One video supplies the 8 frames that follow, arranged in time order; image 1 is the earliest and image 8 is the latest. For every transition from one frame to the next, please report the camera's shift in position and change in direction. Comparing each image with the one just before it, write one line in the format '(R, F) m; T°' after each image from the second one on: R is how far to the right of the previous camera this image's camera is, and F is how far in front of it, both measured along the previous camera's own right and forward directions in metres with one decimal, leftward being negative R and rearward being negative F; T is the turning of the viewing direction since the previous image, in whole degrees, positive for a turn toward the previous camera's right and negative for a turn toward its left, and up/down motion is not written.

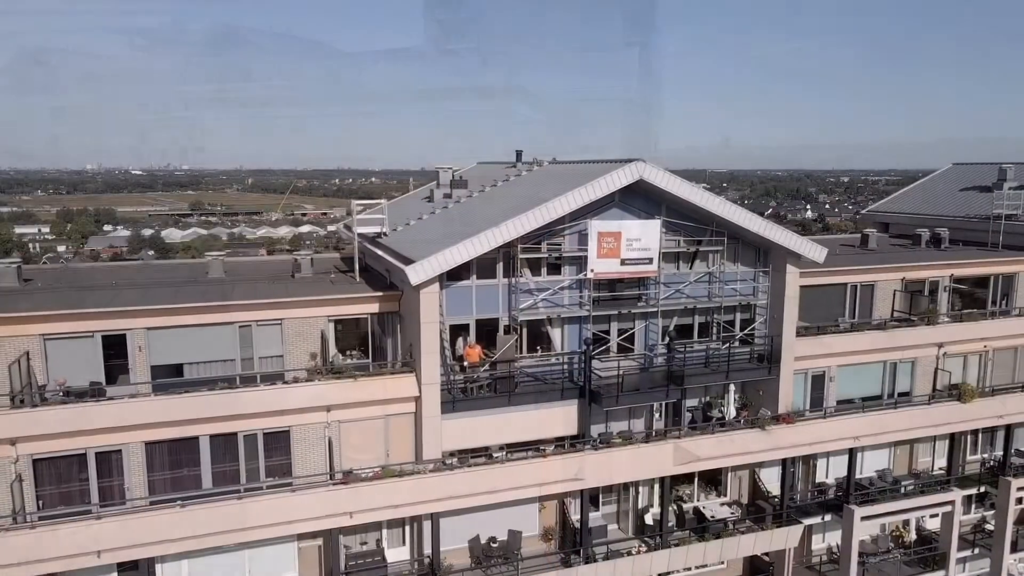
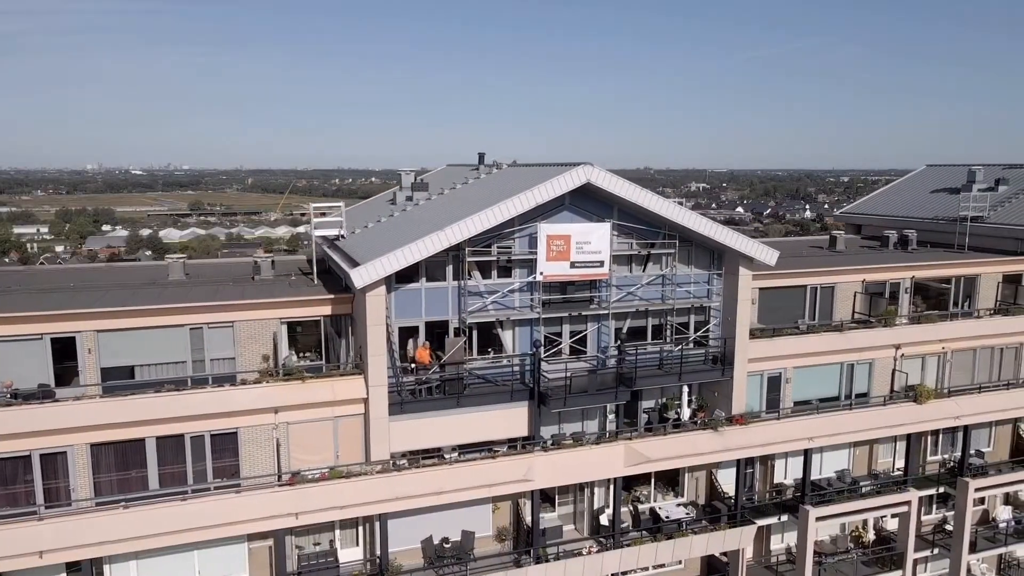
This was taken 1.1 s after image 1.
(+1.5, -0.2) m; 0°
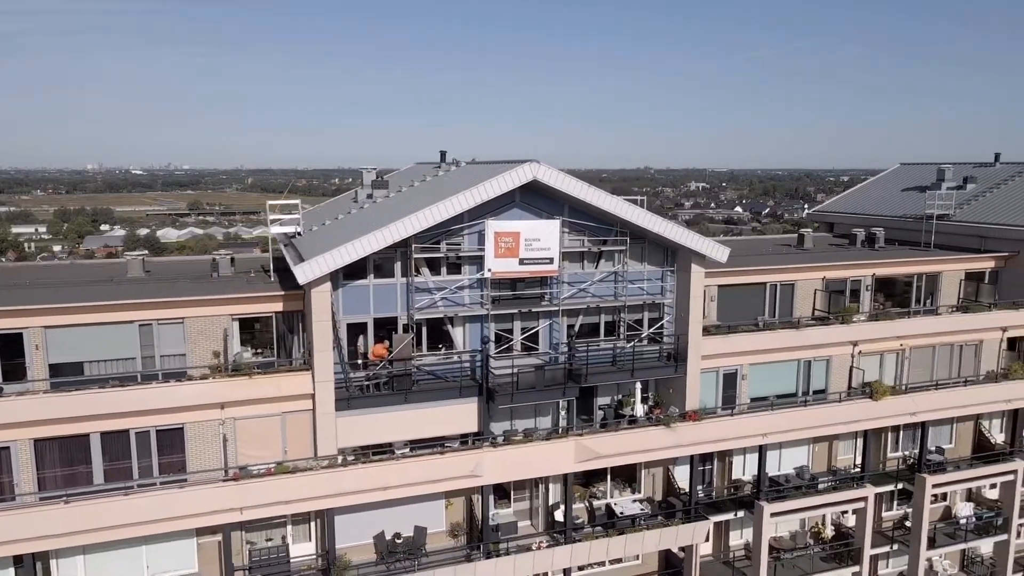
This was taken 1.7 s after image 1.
(+1.5, -0.1) m; 0°
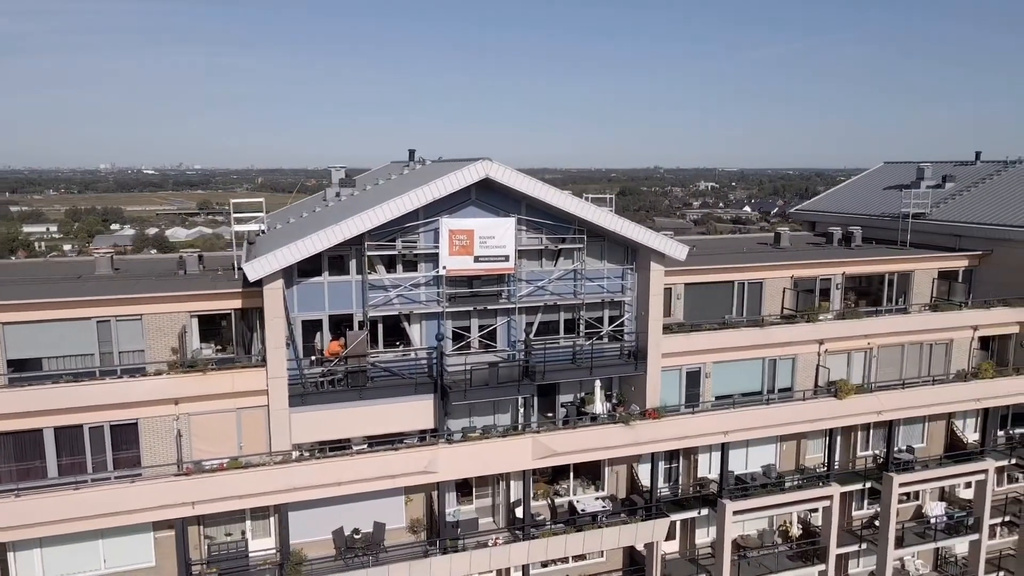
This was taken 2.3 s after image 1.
(+1.6, -0.1) m; -1°
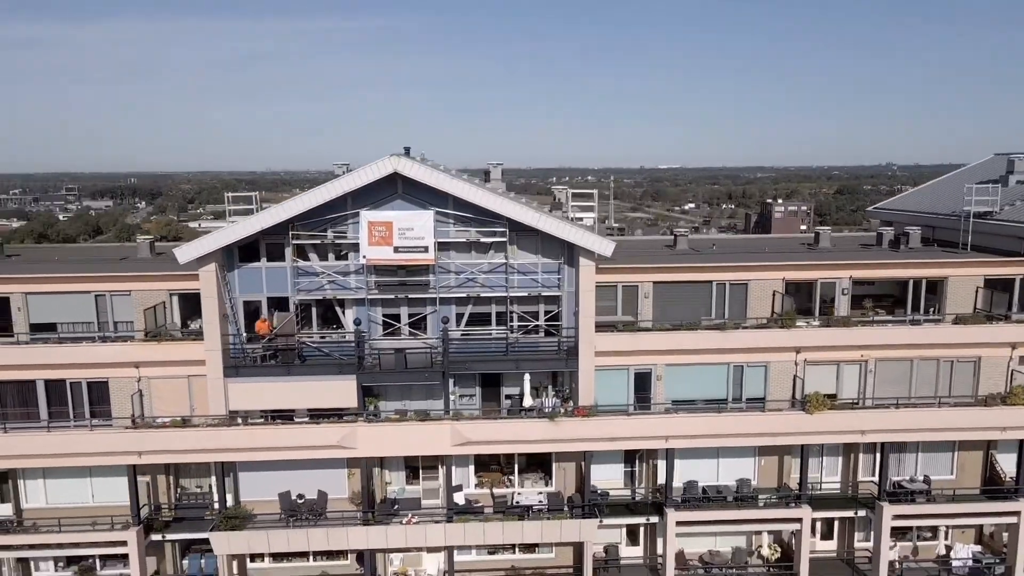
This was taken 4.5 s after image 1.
(+8.5, +0.6) m; -15°
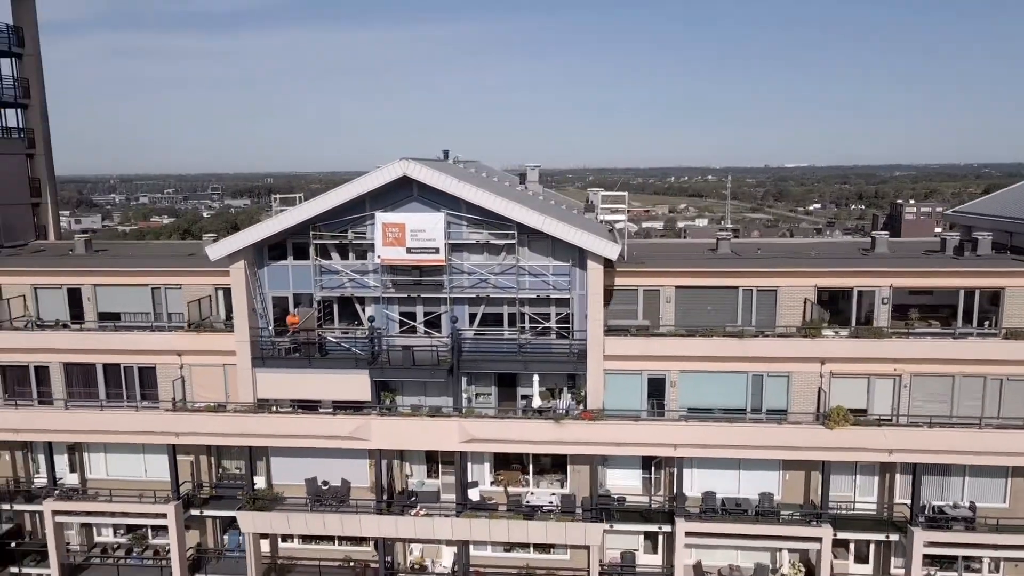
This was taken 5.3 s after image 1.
(+3.2, -0.1) m; -8°
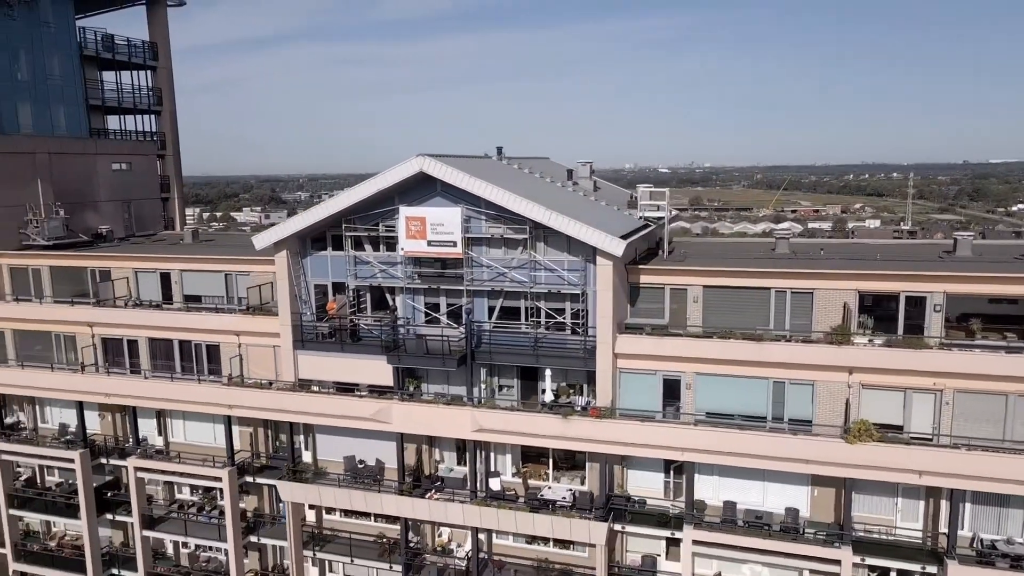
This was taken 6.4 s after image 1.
(+4.4, +0.1) m; -11°
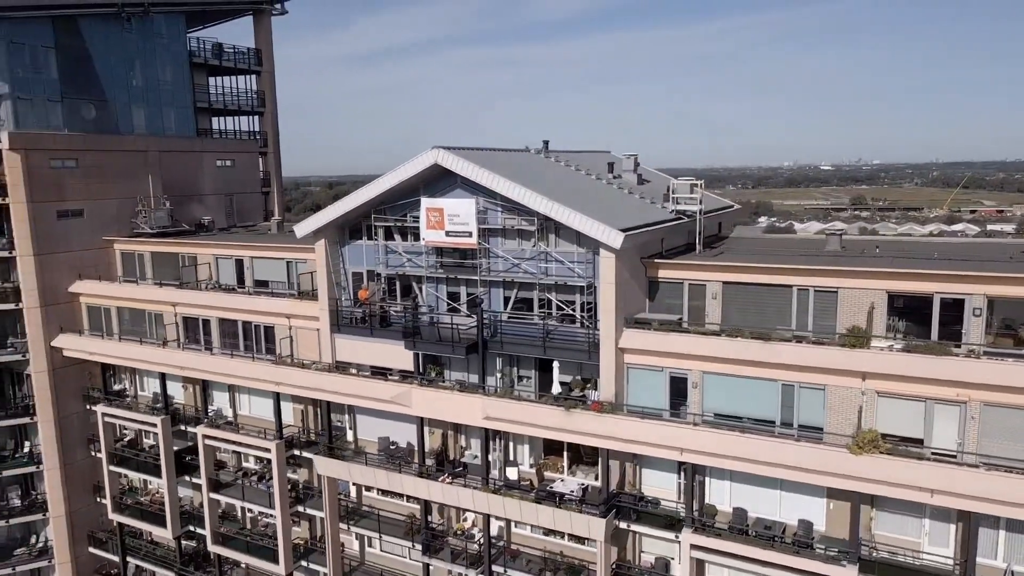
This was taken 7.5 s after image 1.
(+4.2, +0.1) m; -11°
